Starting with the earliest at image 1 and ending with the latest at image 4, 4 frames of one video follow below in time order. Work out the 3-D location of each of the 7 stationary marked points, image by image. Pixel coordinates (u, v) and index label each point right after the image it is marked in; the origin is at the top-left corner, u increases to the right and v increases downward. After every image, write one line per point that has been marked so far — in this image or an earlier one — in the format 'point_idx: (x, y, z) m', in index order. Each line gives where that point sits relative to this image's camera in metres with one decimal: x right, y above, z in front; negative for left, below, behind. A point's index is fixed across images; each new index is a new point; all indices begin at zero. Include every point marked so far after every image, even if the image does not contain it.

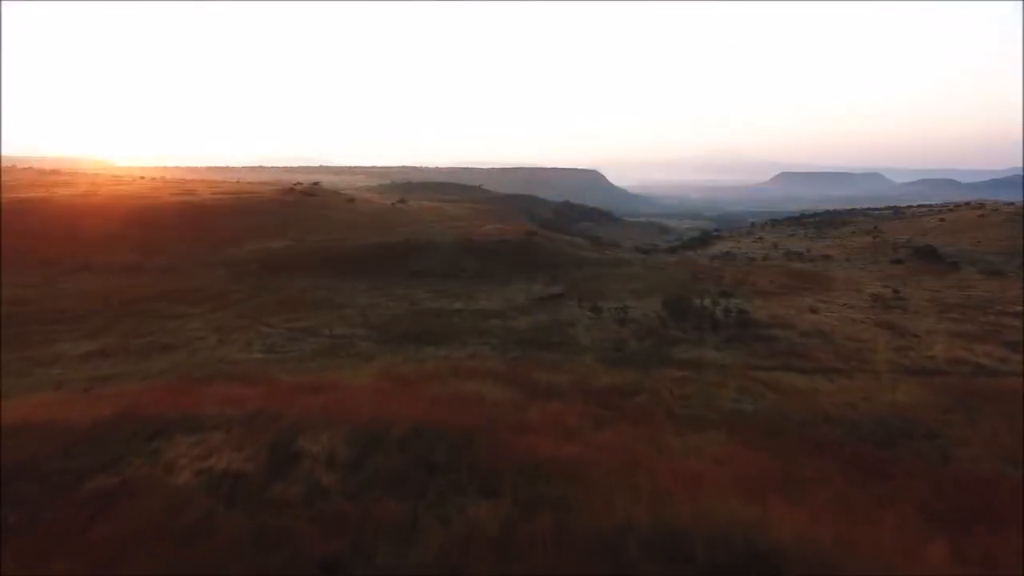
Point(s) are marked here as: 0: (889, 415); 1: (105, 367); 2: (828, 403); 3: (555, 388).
0: (+8.2, -2.8, +15.0) m
1: (-11.6, -2.2, +19.6) m
2: (+7.4, -2.7, +16.0) m
3: (+1.0, -2.5, +17.0) m
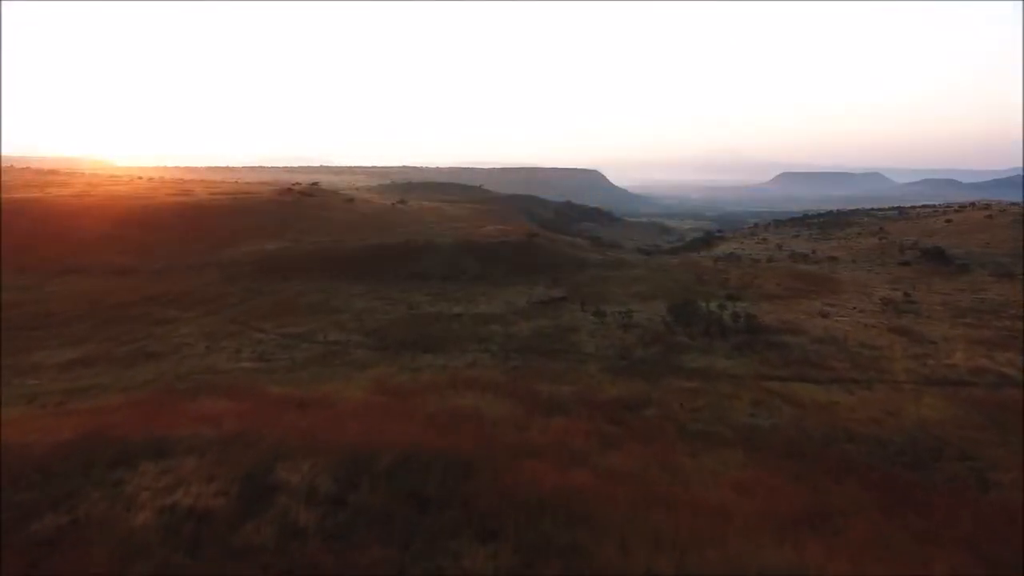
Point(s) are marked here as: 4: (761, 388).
0: (+8.3, -2.9, +13.9) m
1: (-11.6, -2.4, +18.6) m
2: (+7.4, -2.9, +15.0) m
3: (+1.1, -2.7, +16.0) m
4: (+6.6, -2.6, +18.1) m
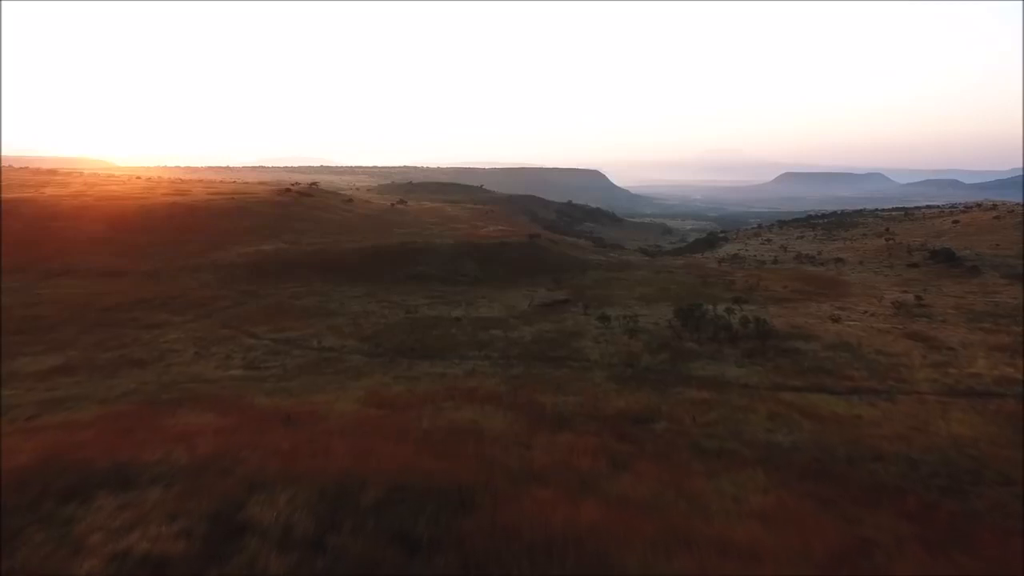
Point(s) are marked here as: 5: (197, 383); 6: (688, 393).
0: (+8.3, -3.1, +13.0) m
1: (-11.5, -2.5, +17.6) m
2: (+7.4, -3.0, +14.0) m
3: (+1.1, -2.8, +15.1) m
4: (+6.6, -2.8, +17.1) m
5: (-8.6, -2.6, +18.7) m
6: (+4.6, -2.7, +17.9) m
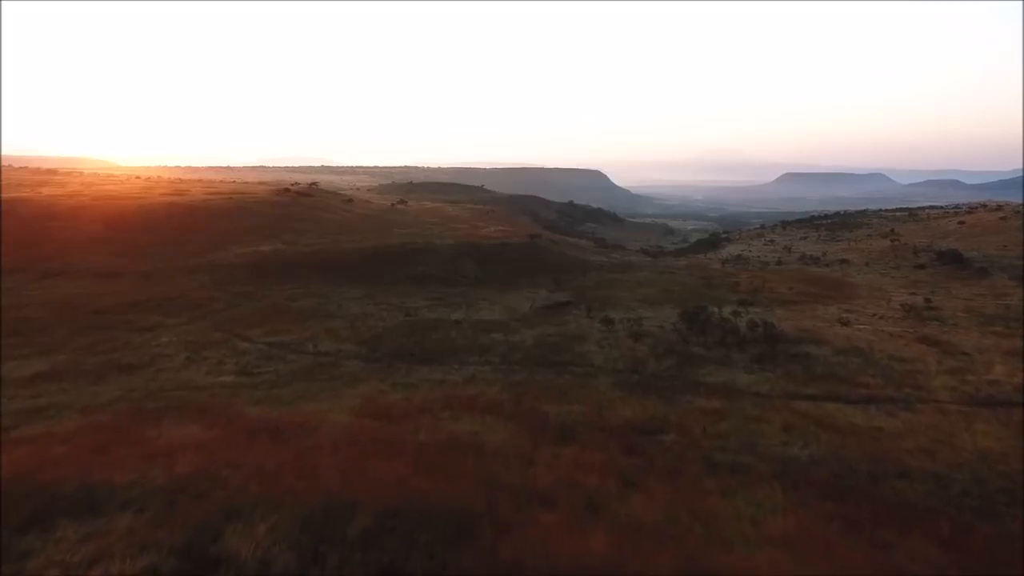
0: (+8.3, -3.2, +12.2) m
1: (-11.5, -2.6, +16.9) m
2: (+7.5, -3.1, +13.3) m
3: (+1.1, -2.9, +14.3) m
4: (+6.6, -2.9, +16.4) m
5: (-8.6, -2.7, +18.0) m
6: (+4.6, -2.8, +17.2) m
